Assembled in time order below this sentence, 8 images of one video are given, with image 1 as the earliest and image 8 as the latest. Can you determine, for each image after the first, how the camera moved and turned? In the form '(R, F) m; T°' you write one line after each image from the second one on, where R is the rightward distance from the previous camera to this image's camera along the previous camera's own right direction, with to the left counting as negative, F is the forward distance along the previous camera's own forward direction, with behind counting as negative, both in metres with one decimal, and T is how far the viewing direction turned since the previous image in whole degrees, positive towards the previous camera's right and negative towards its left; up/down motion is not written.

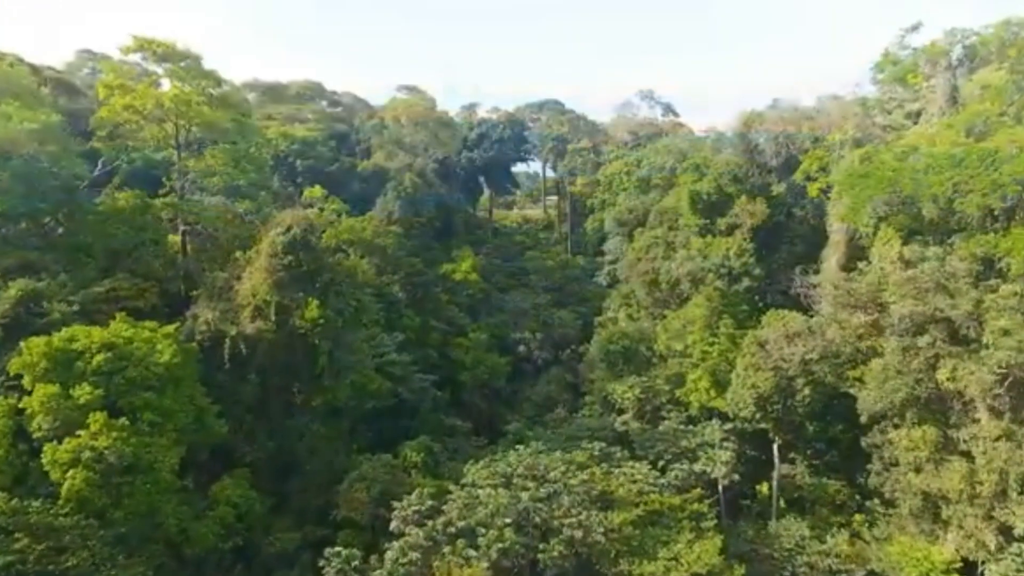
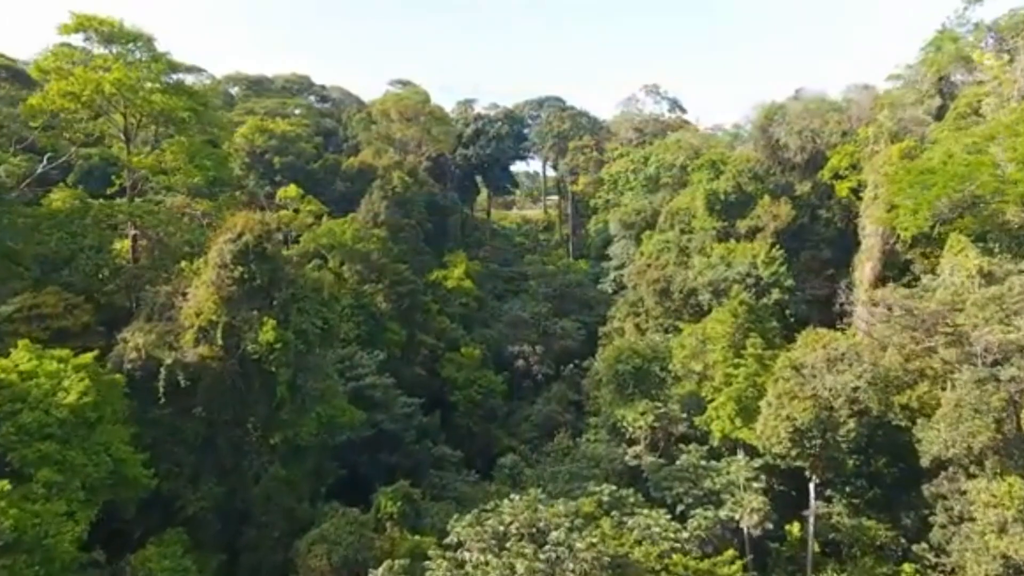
(+0.1, +3.7) m; 0°
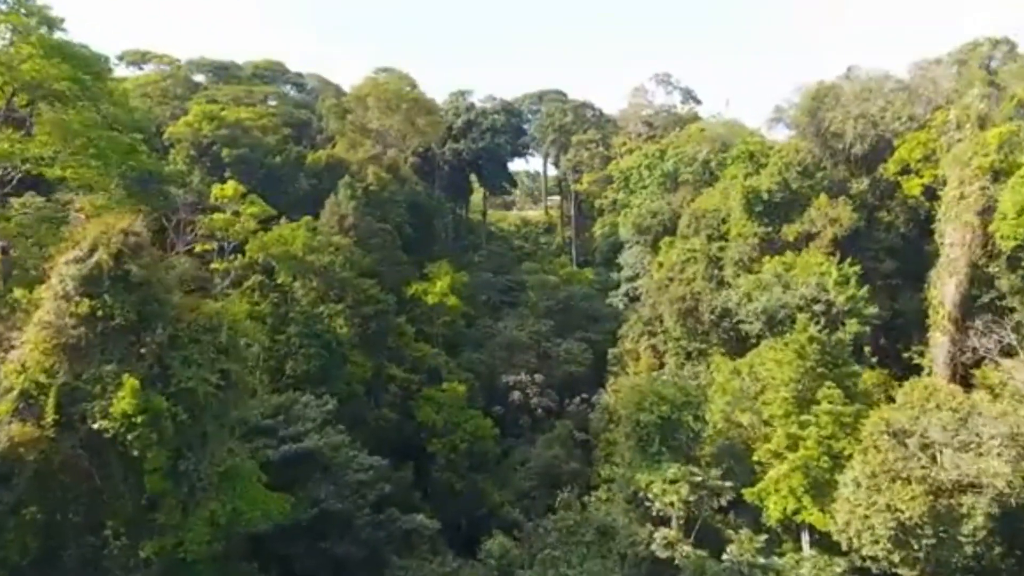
(+0.2, +6.5) m; 0°
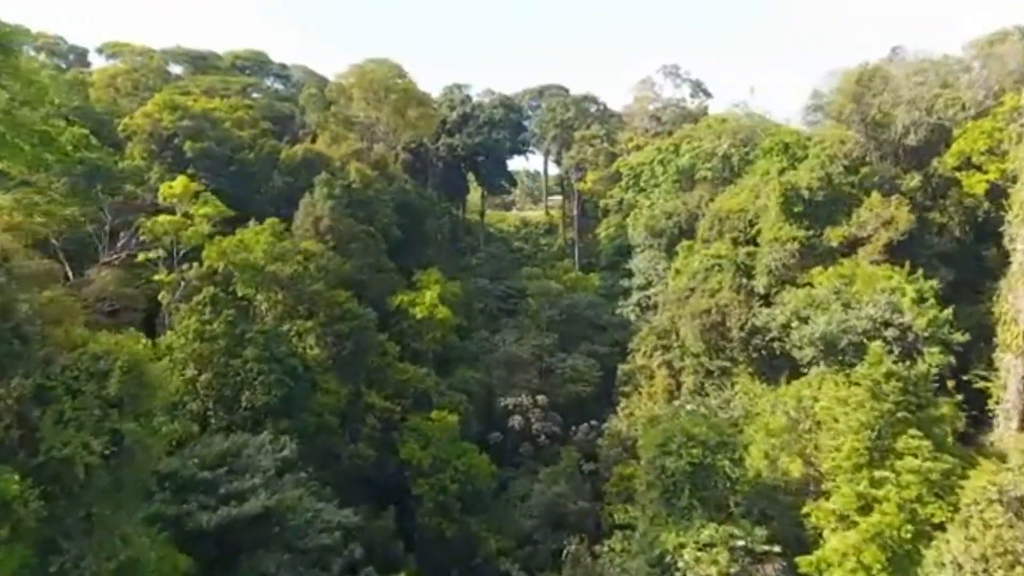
(0.0, +3.9) m; 0°
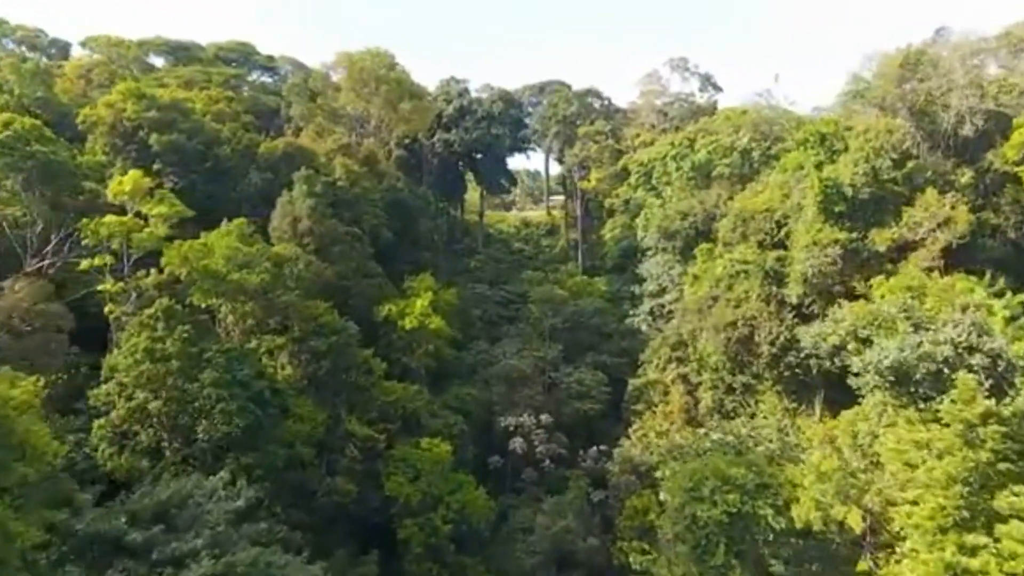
(0.0, +2.9) m; 0°
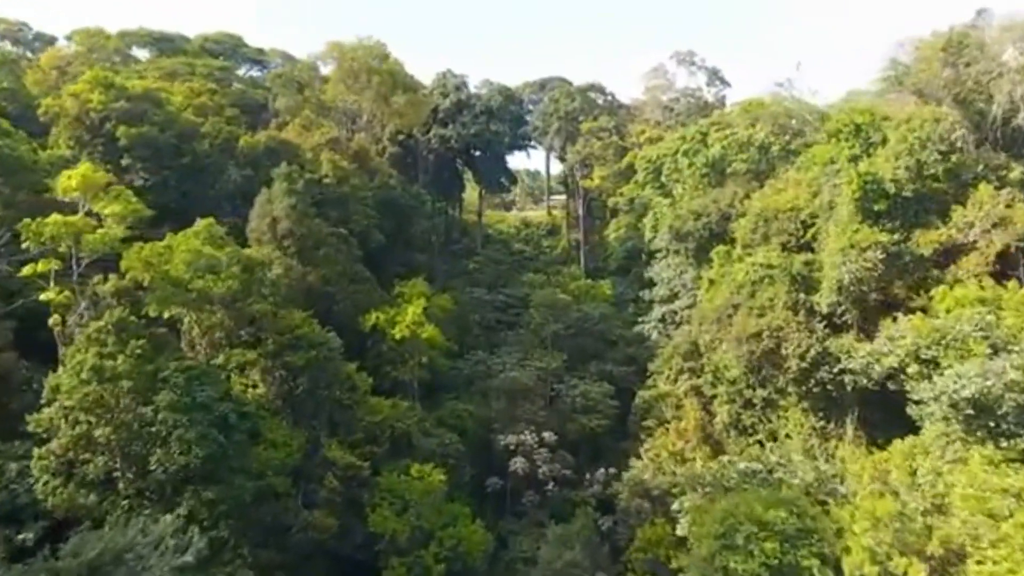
(0.0, +2.2) m; 0°
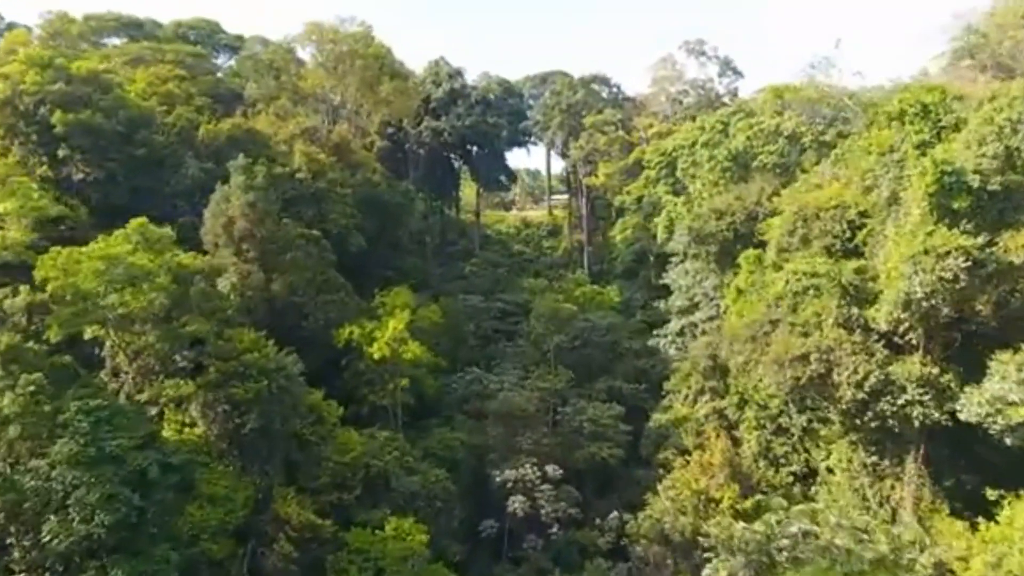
(+0.1, +3.4) m; 0°
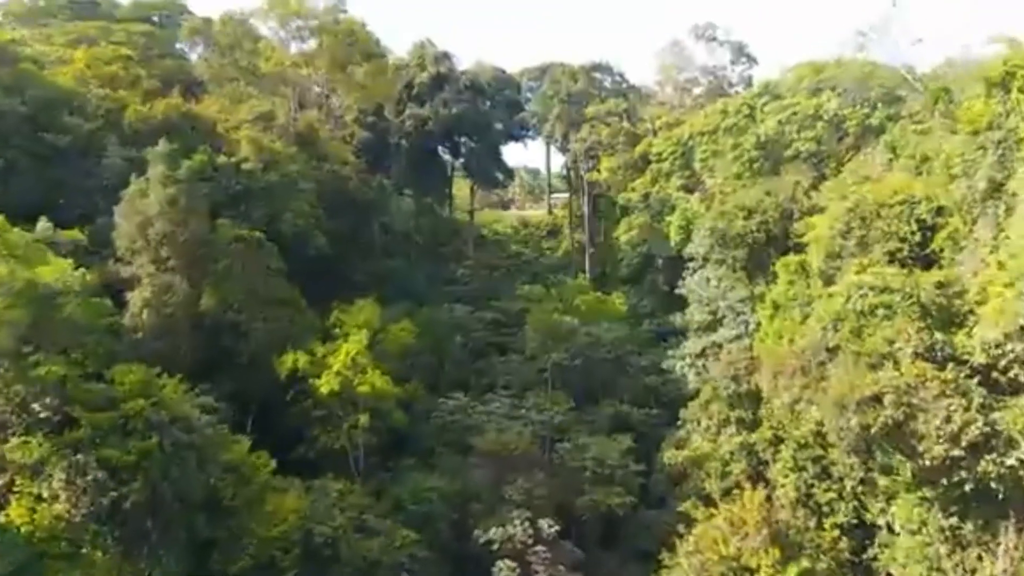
(+0.2, +4.0) m; 0°
